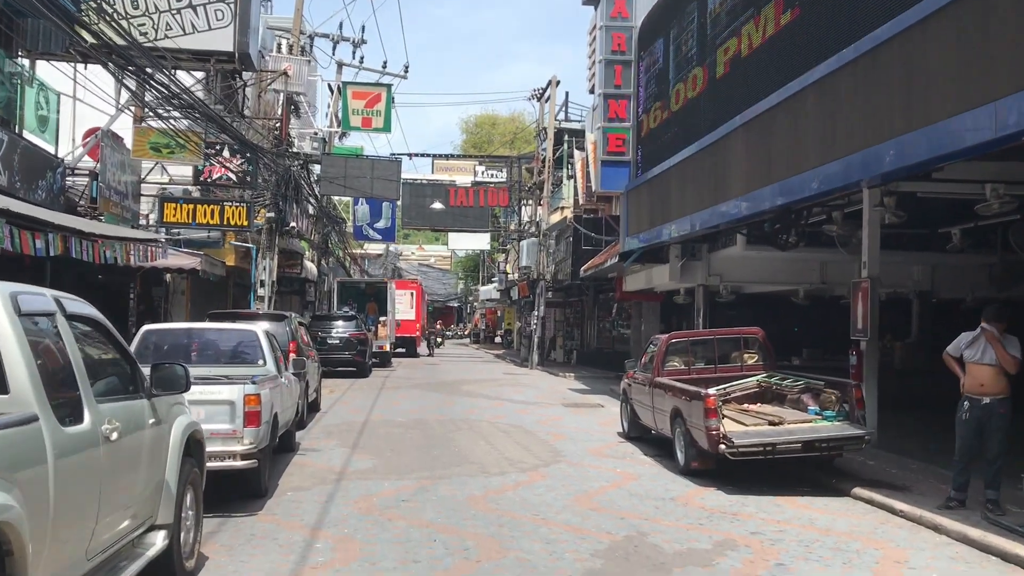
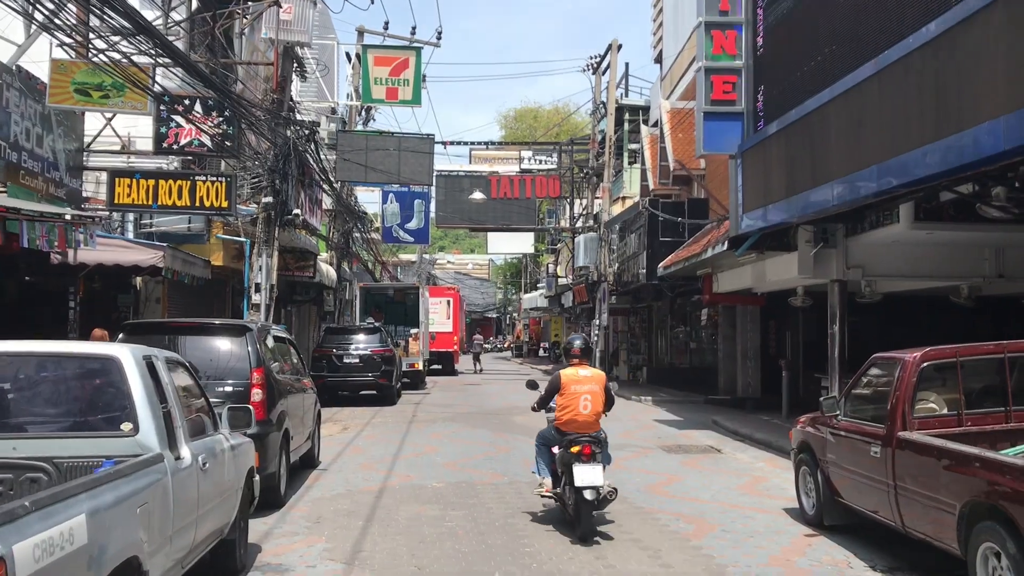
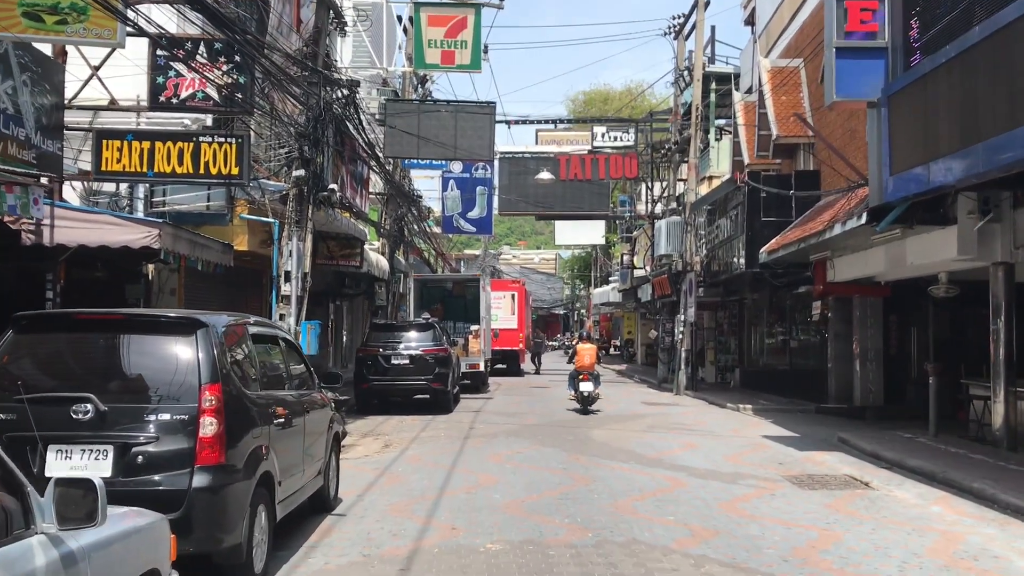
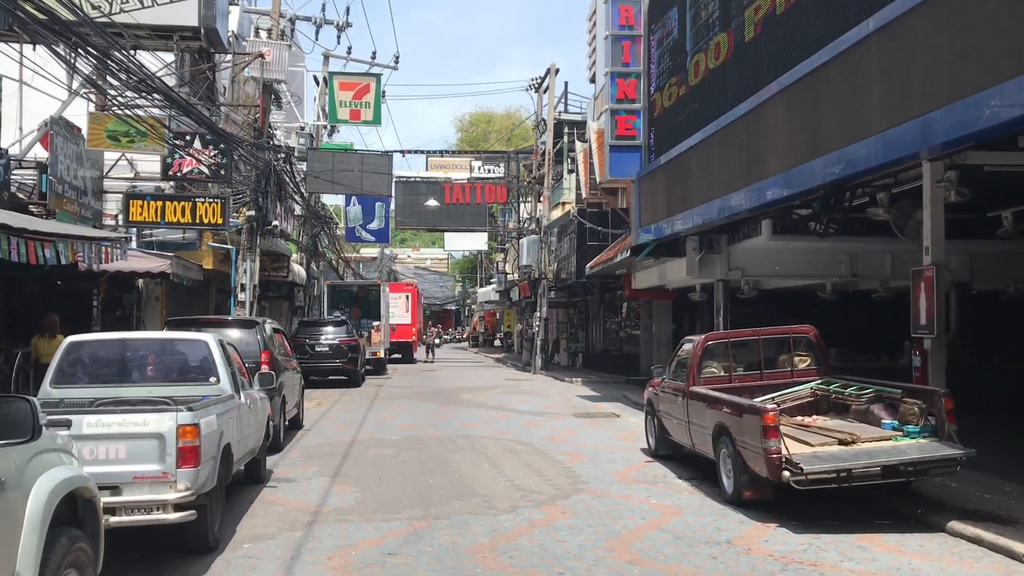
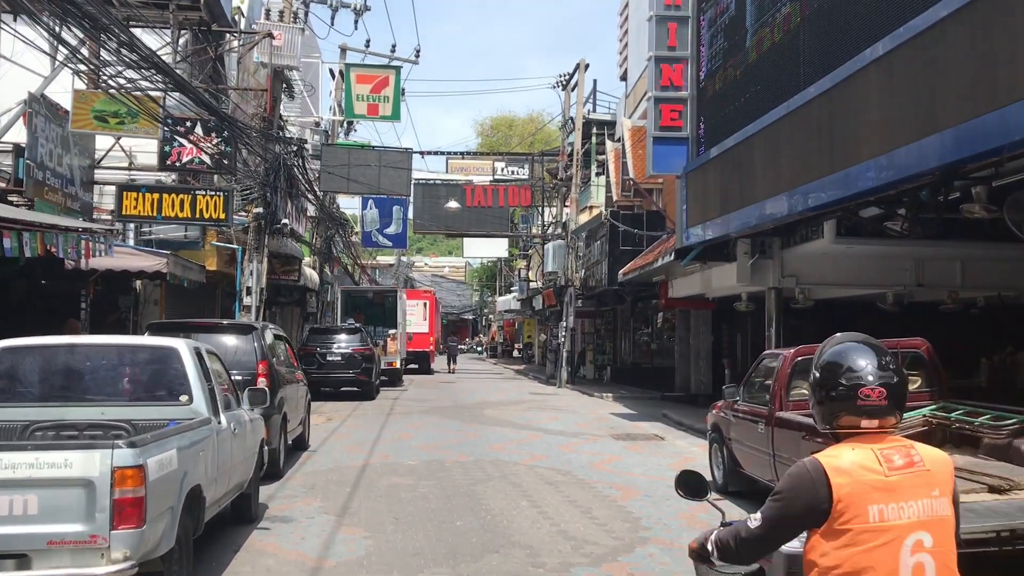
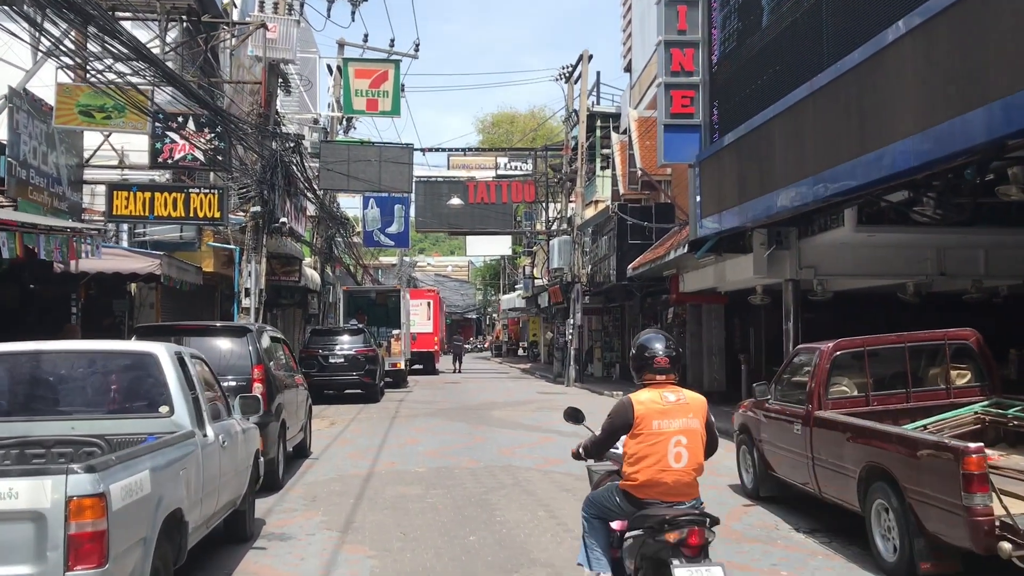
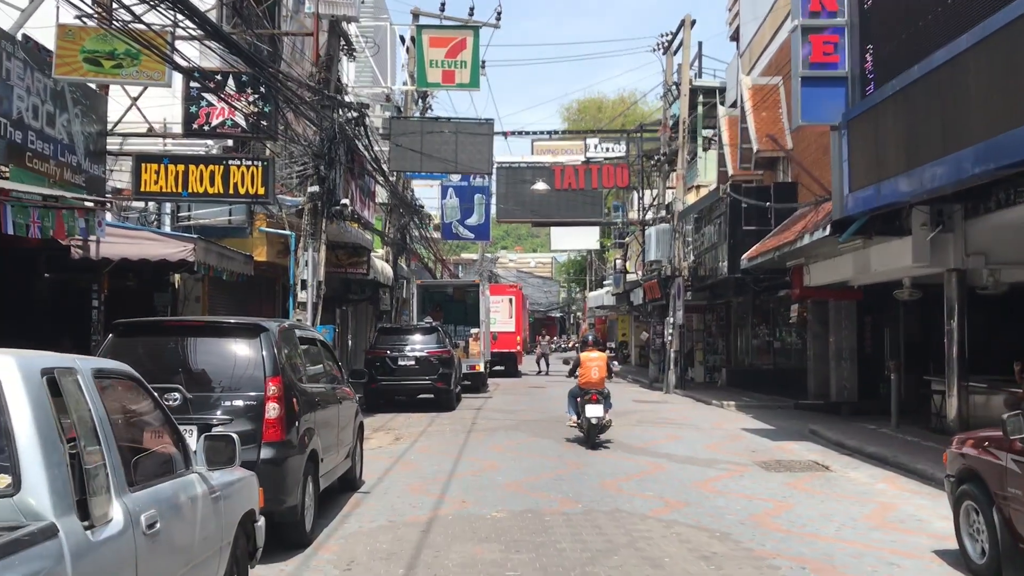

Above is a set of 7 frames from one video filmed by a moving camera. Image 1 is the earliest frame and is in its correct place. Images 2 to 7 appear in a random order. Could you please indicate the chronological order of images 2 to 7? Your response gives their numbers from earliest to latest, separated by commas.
4, 5, 6, 2, 7, 3
